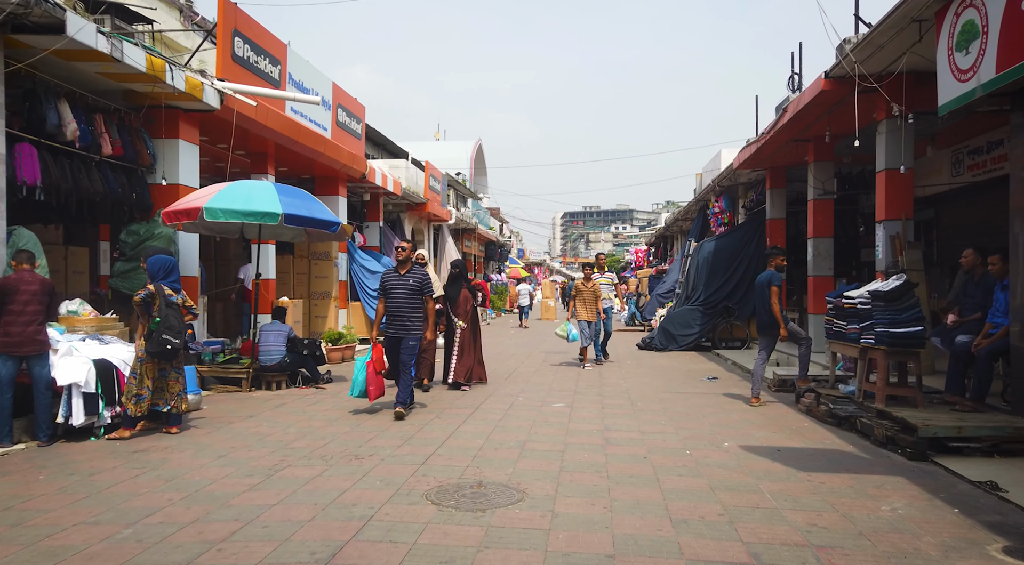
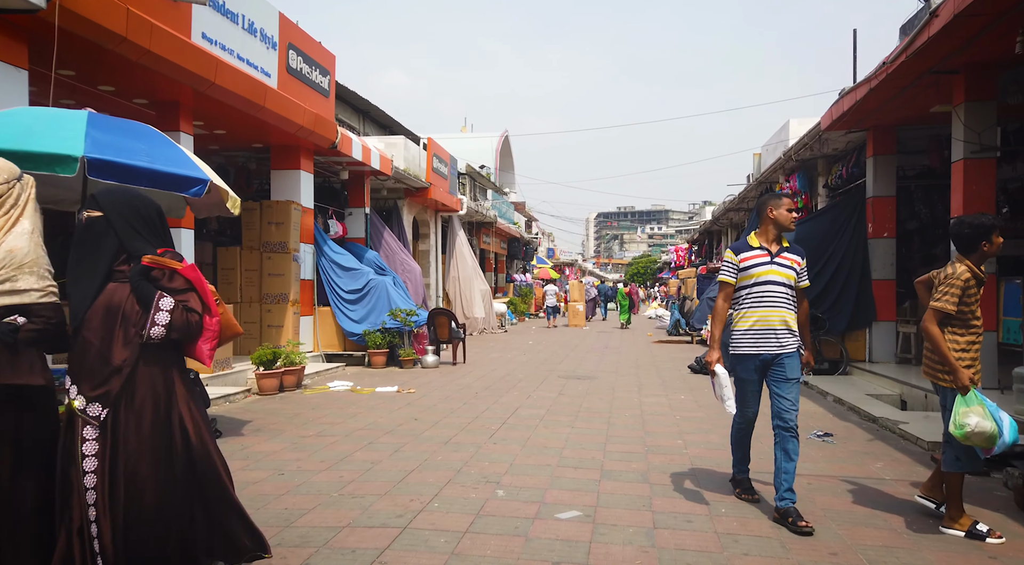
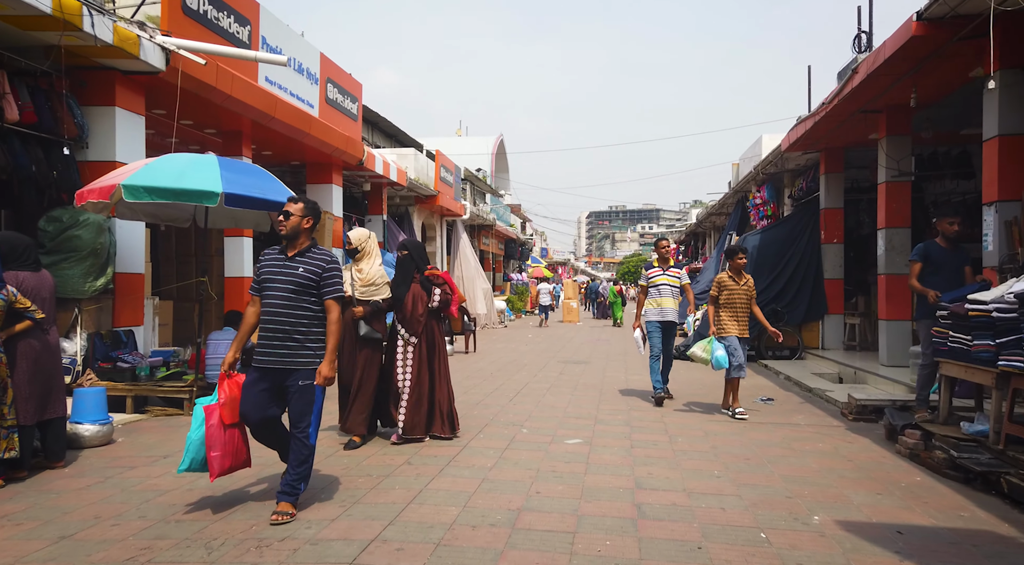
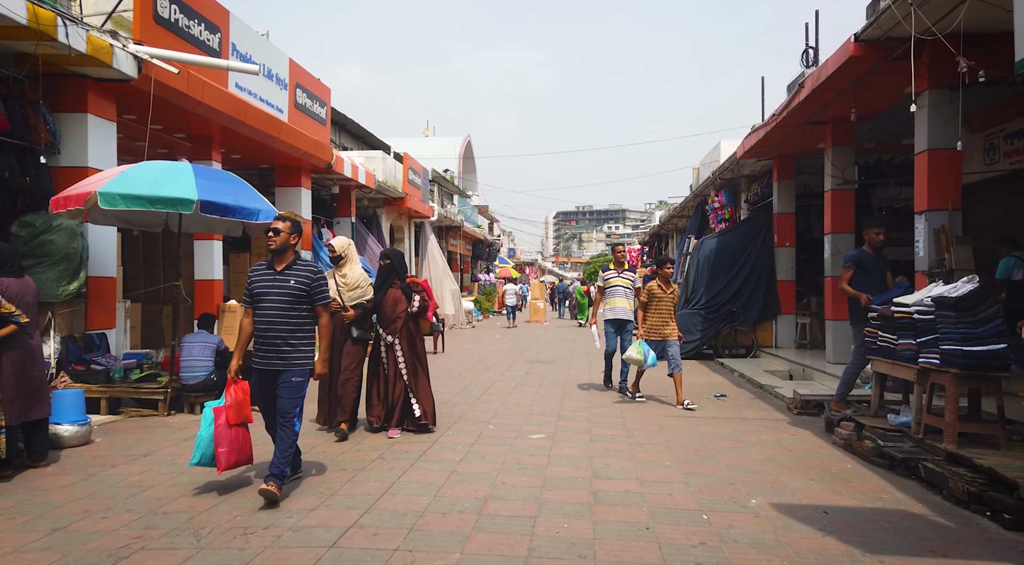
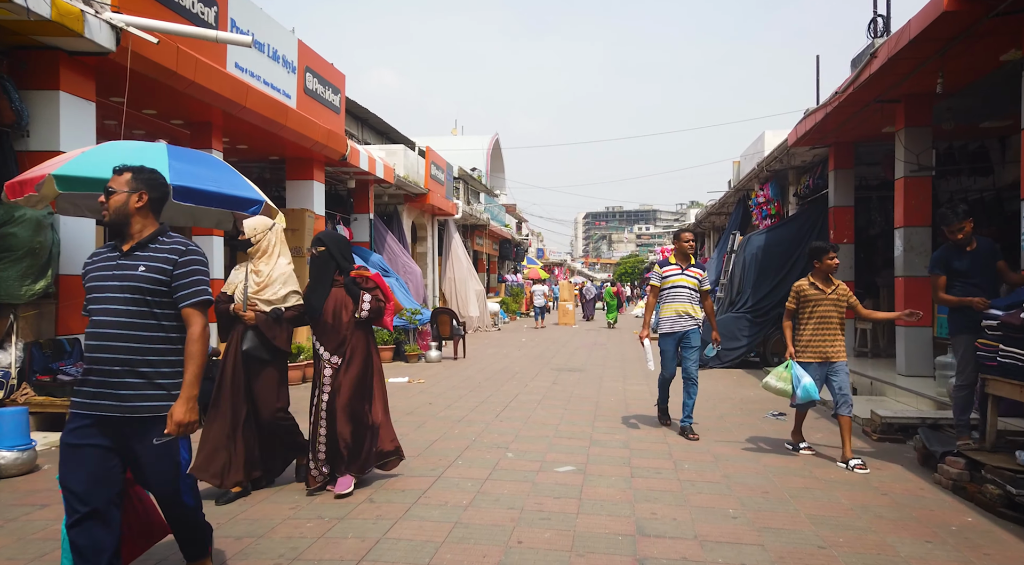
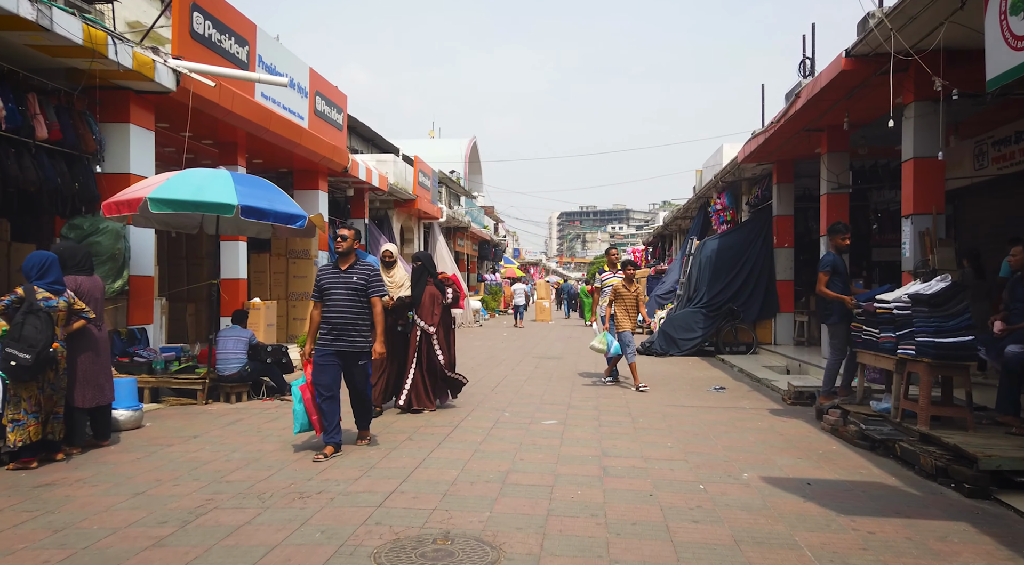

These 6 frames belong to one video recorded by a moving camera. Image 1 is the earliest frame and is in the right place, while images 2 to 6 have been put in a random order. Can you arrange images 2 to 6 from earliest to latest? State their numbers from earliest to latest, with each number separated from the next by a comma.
6, 4, 3, 5, 2
